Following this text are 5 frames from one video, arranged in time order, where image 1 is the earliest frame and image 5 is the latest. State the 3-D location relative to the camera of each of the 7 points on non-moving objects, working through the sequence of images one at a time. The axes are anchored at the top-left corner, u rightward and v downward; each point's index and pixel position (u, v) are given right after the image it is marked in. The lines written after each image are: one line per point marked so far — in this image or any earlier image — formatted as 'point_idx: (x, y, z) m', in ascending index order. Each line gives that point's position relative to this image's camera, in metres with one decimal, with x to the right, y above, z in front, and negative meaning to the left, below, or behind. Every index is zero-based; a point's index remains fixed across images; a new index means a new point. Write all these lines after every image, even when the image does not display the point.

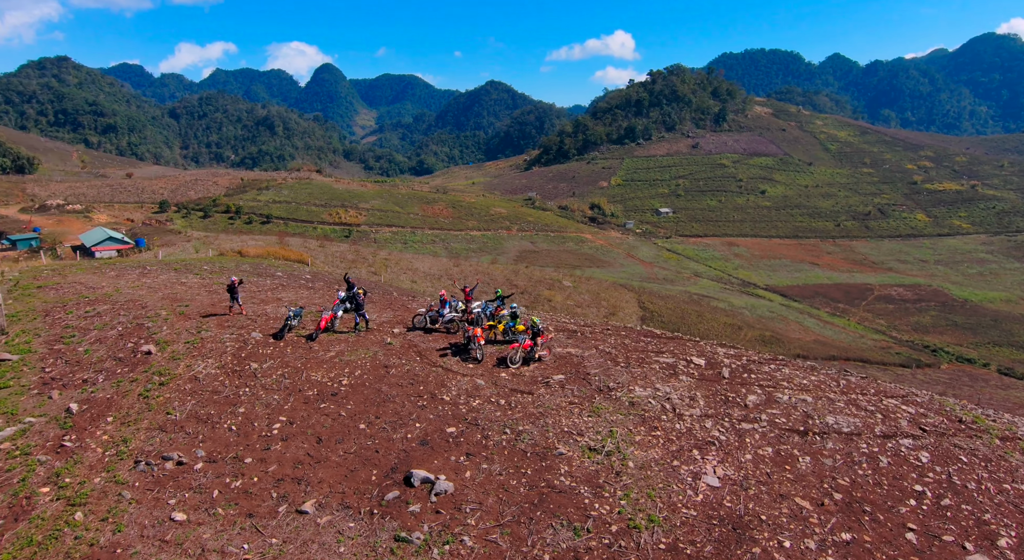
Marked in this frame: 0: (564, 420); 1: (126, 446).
0: (+0.8, -2.1, +8.2) m
1: (-5.6, -2.3, +7.9) m
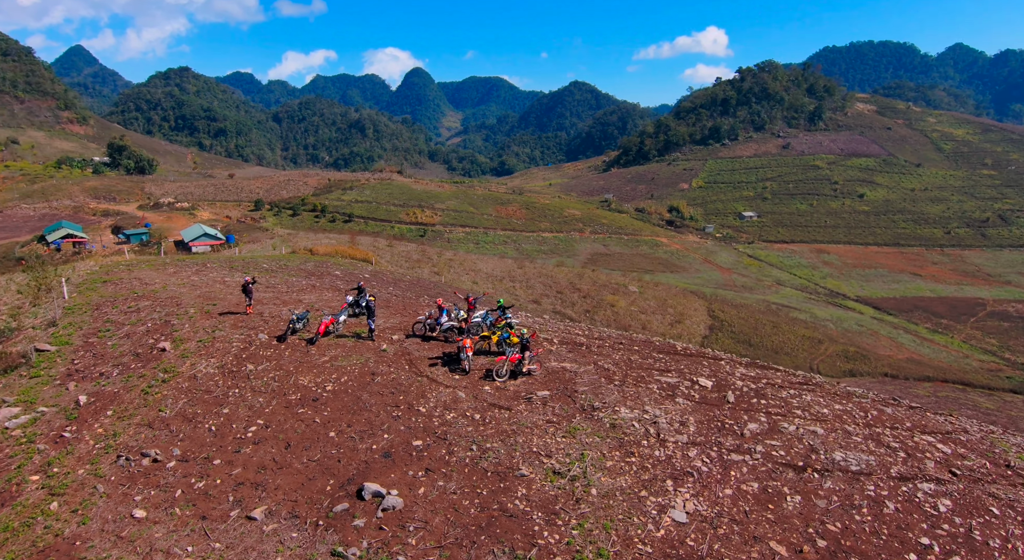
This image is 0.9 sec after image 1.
0: (+0.3, -2.3, +7.8) m
1: (-6.1, -2.4, +8.3) m
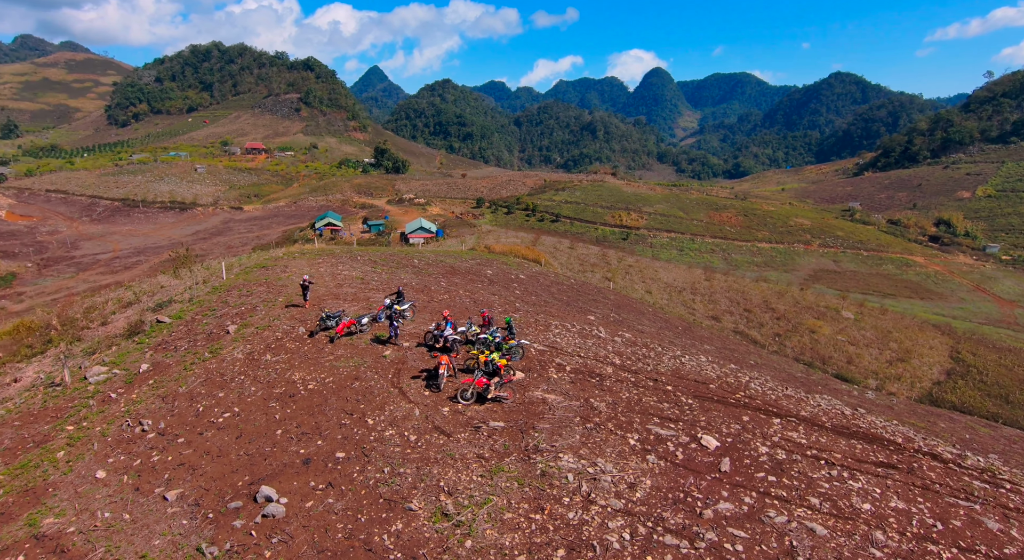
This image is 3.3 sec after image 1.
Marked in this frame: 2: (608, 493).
0: (-0.8, -2.6, +7.3) m
1: (-6.7, -2.2, +9.8) m
2: (+1.2, -2.7, +6.9) m
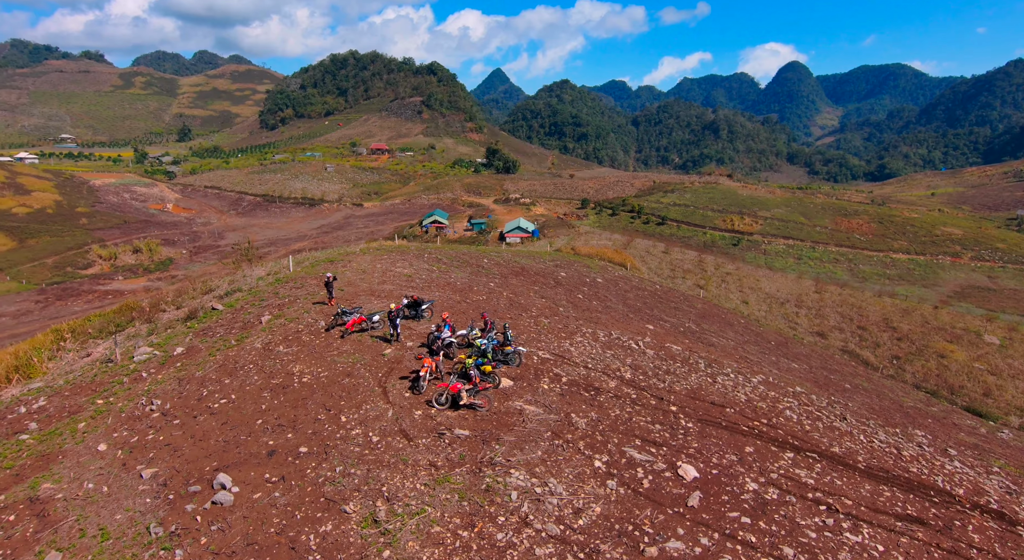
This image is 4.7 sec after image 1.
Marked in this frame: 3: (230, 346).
0: (-1.5, -2.6, +7.2) m
1: (-6.9, -2.0, +10.6) m
2: (+0.4, -2.8, +6.5) m
3: (-6.2, -1.5, +12.1) m
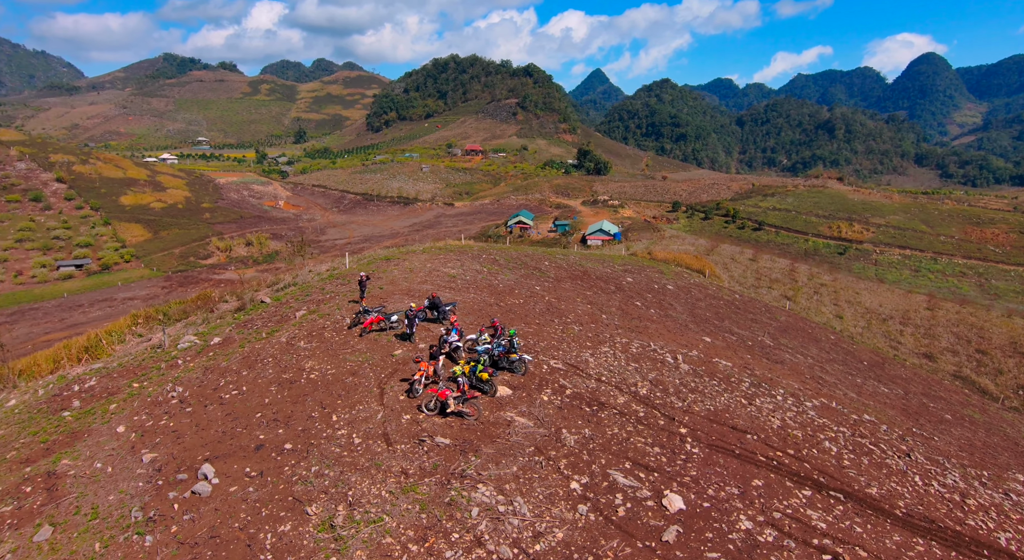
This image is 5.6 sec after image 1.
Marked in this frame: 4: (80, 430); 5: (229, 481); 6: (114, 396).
0: (-1.9, -2.6, +7.1) m
1: (-6.7, -1.9, +11.3) m
2: (-0.1, -2.9, +6.2) m
3: (-5.8, -1.4, +12.6) m
4: (-7.4, -2.6, +9.5) m
5: (-3.8, -2.7, +7.4) m
6: (-7.8, -2.3, +10.7) m
